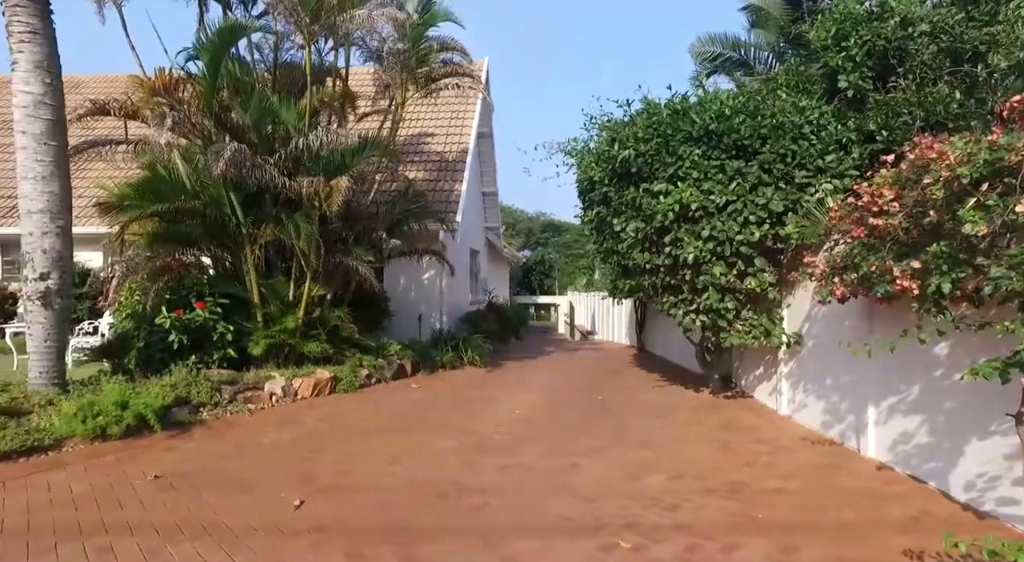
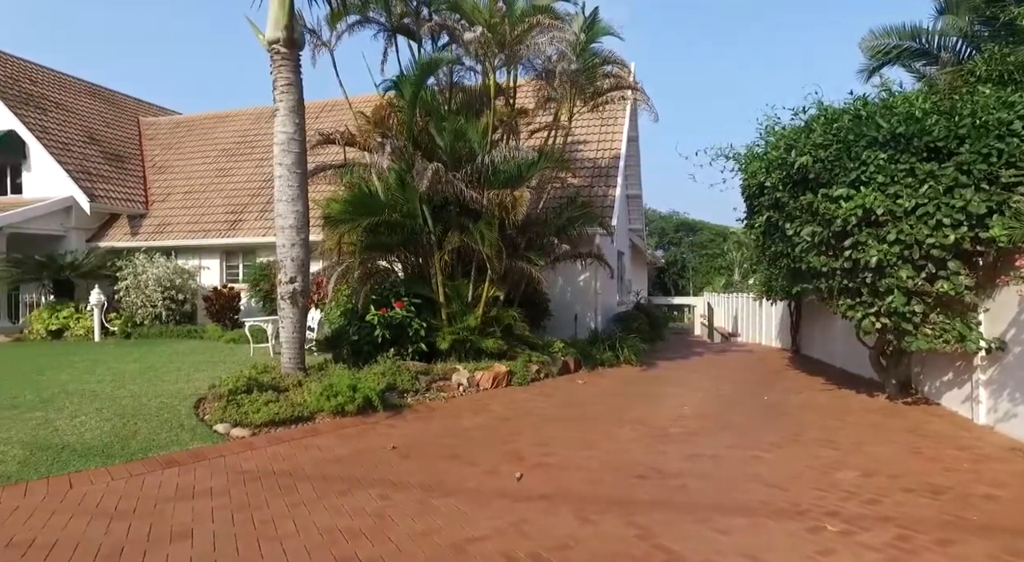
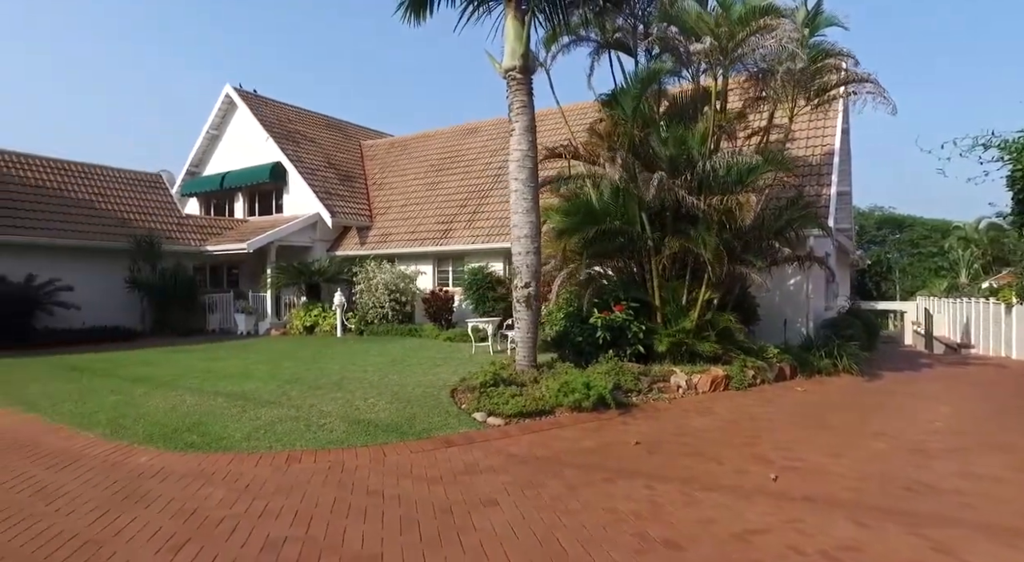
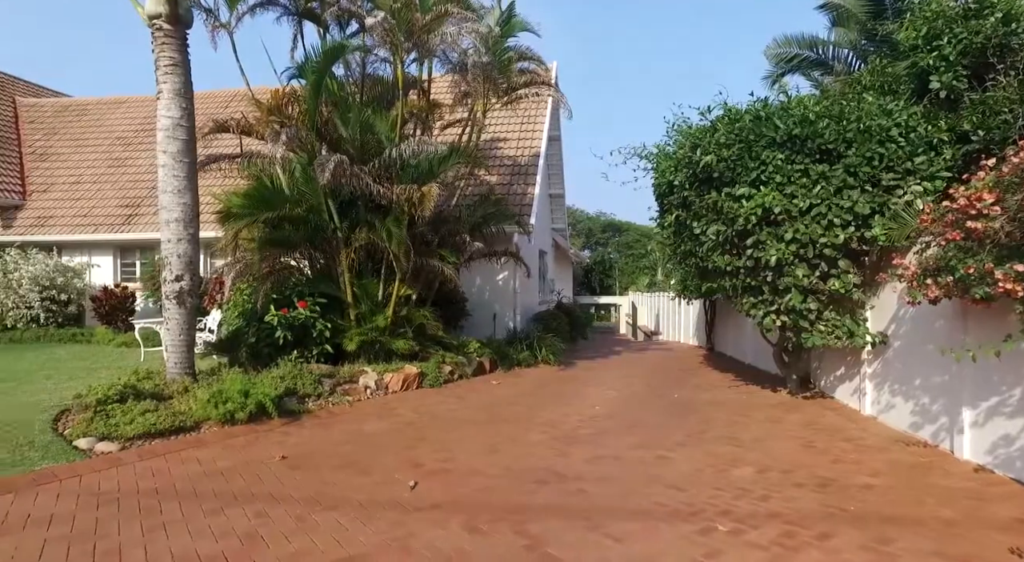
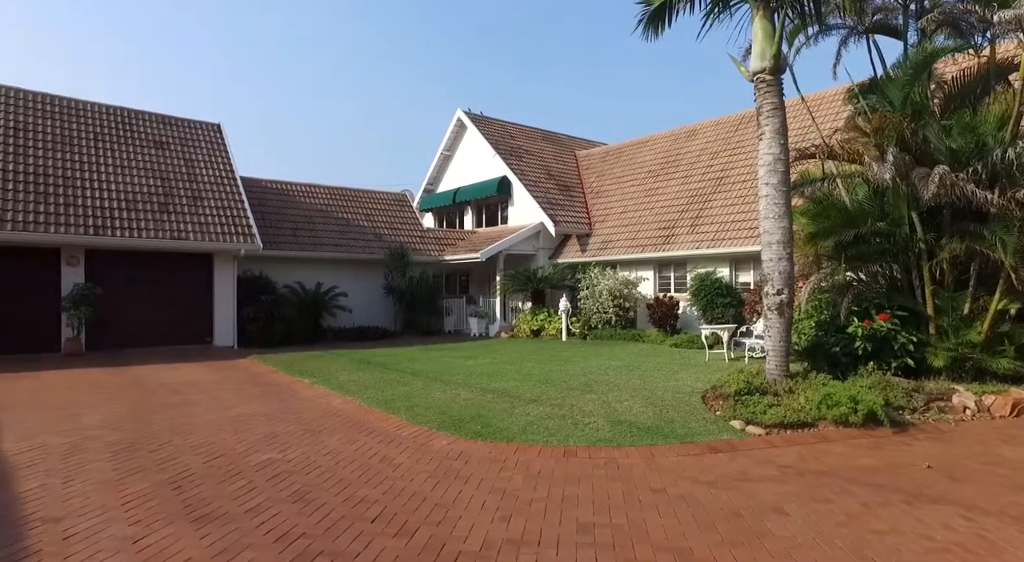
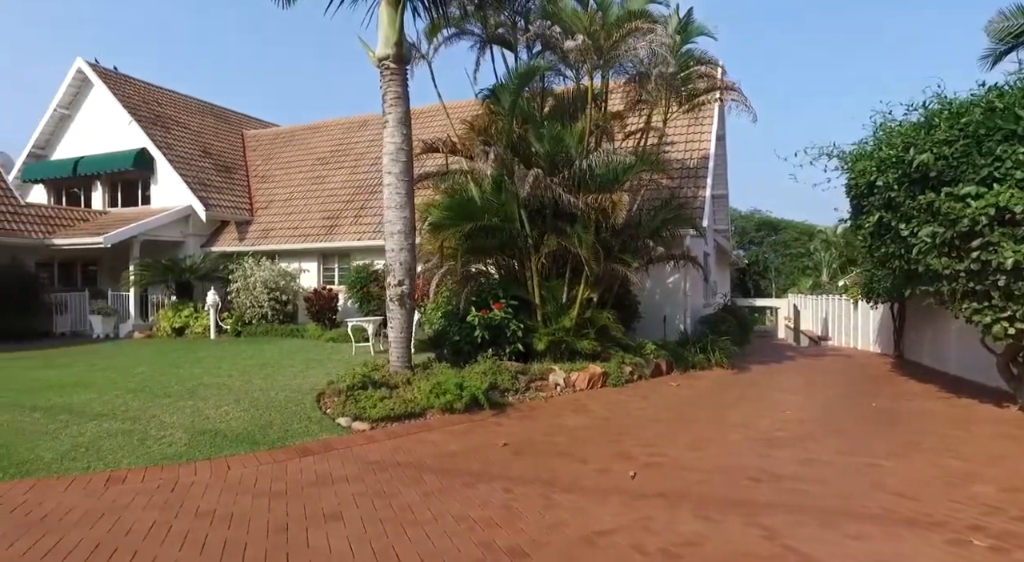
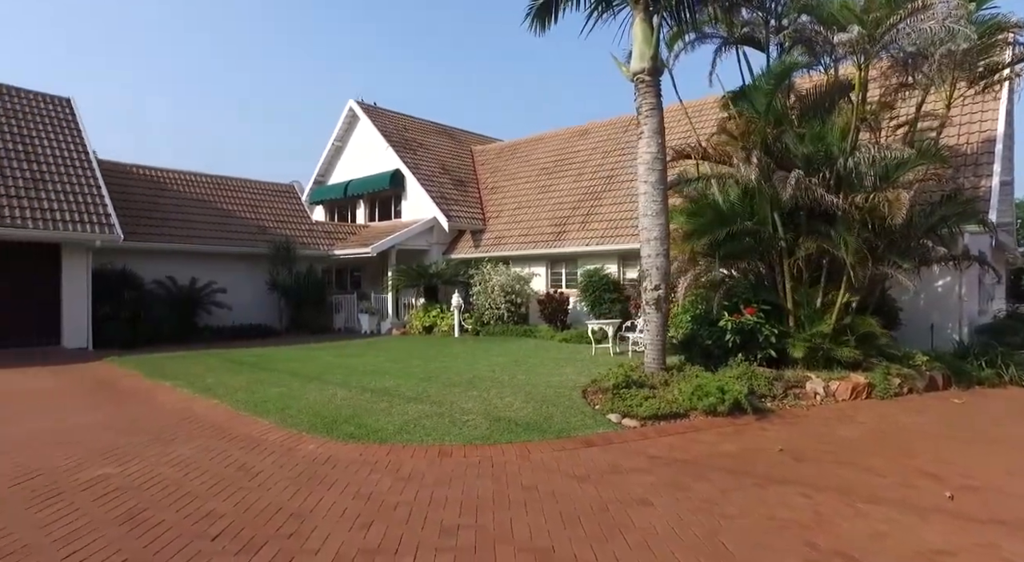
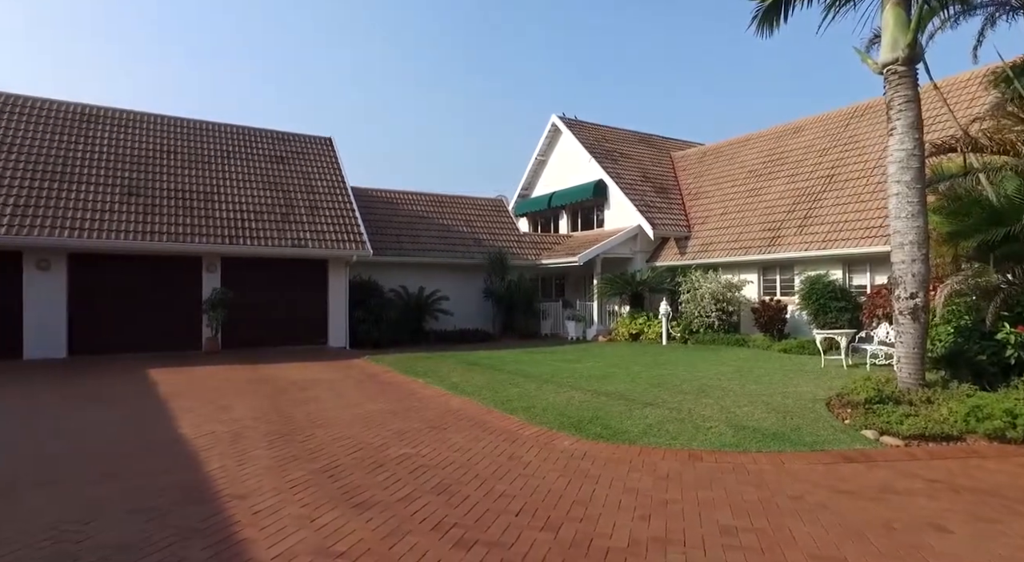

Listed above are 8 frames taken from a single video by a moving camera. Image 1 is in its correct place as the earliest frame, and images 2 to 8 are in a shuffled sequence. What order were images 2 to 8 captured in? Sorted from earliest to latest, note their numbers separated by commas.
4, 2, 6, 3, 7, 5, 8
